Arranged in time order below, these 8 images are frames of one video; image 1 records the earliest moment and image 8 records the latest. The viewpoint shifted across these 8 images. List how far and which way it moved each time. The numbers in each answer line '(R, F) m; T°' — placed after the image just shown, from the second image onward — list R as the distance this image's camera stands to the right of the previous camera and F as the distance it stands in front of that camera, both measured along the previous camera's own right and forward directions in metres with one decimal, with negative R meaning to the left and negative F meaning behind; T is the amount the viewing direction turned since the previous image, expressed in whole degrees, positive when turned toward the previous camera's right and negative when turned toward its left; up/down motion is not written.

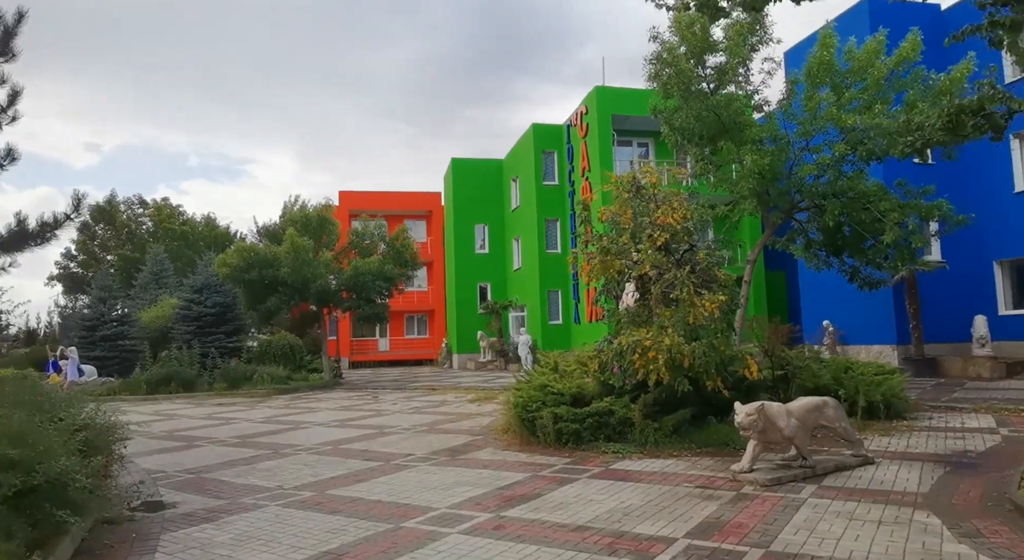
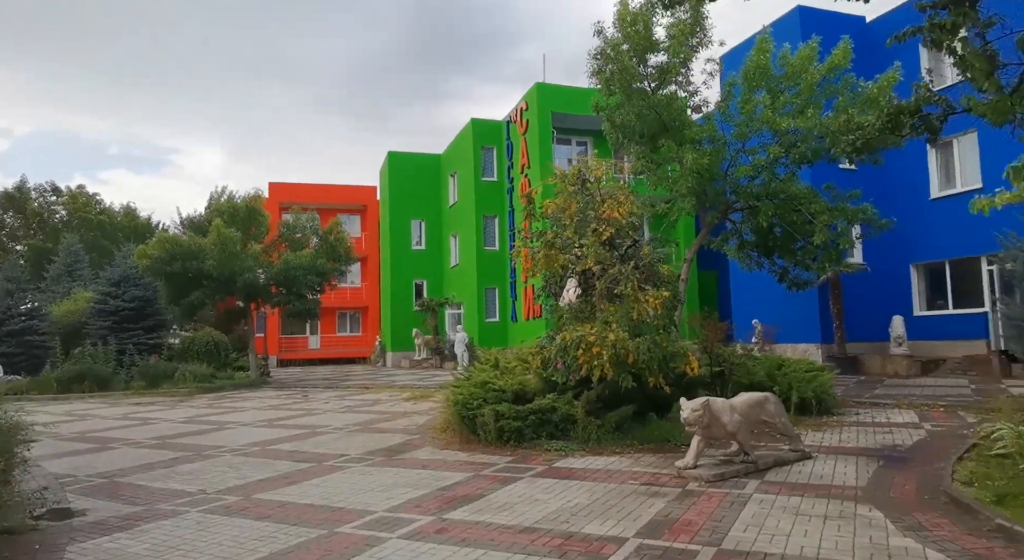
(-0.1, +0.2) m; +5°
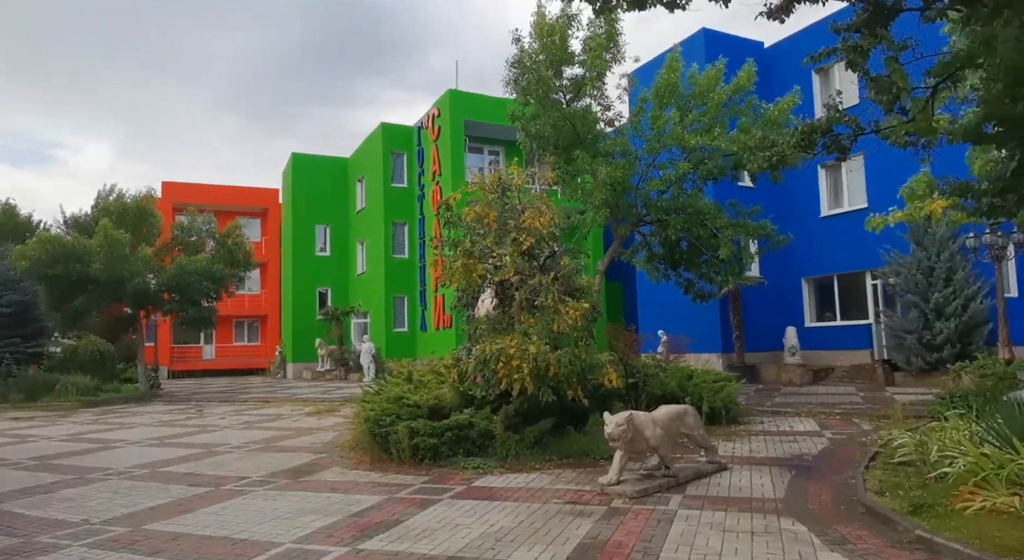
(-0.1, +0.3) m; +8°
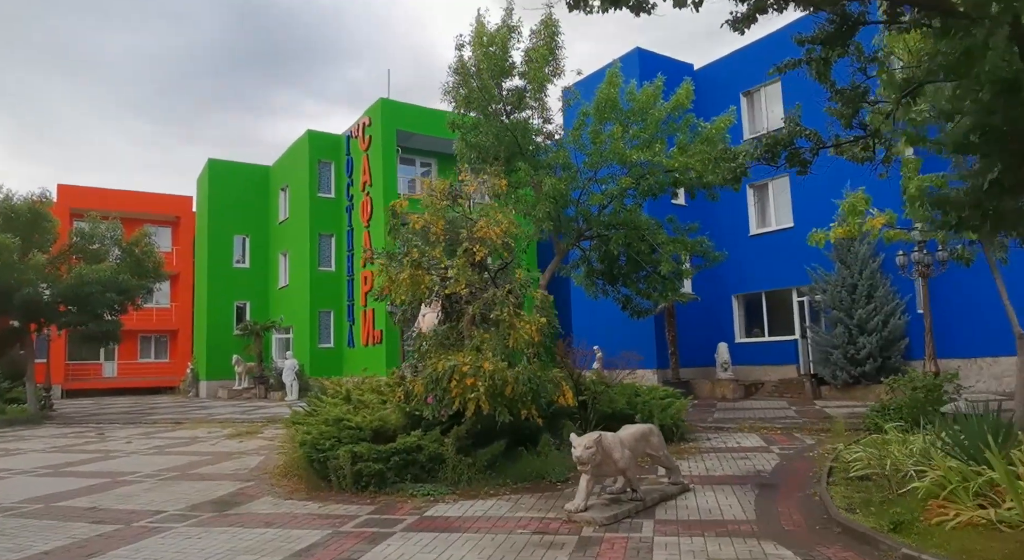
(-0.3, +0.4) m; +6°
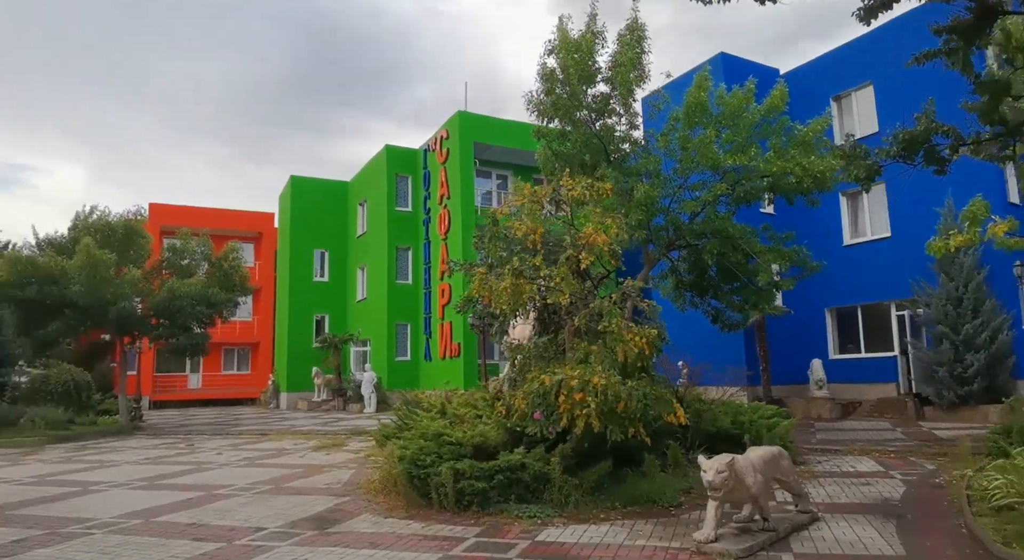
(-0.4, +0.3) m; -5°
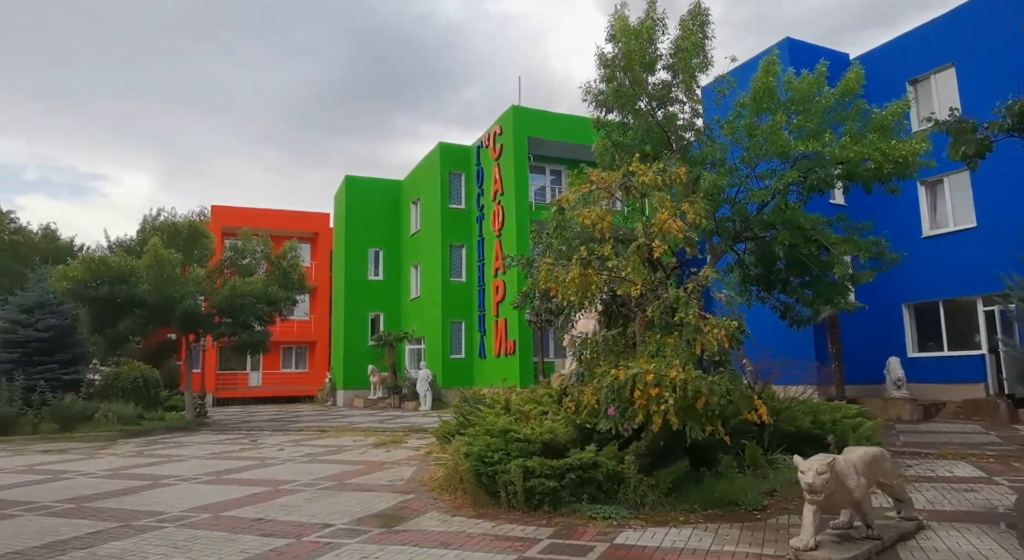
(-0.2, +0.3) m; -4°
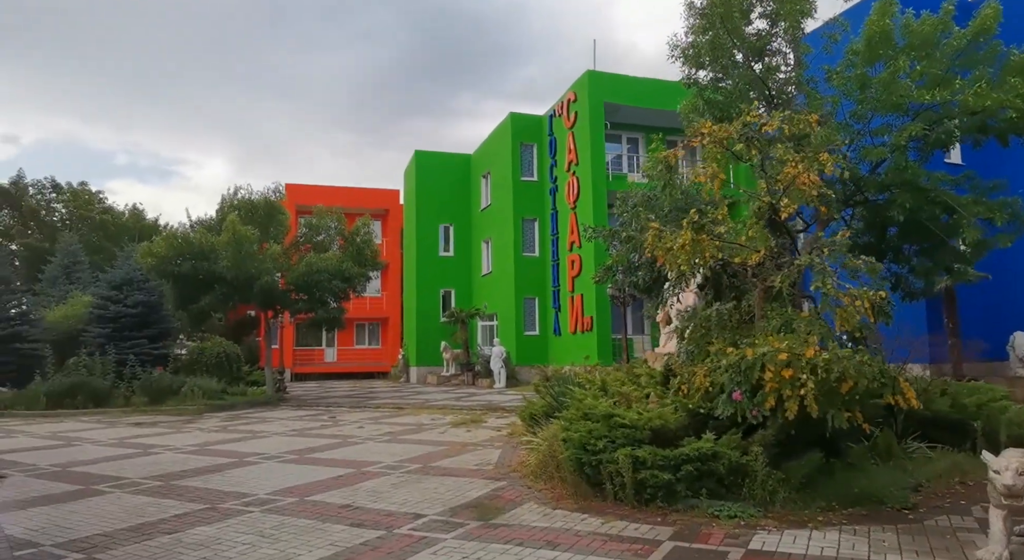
(-0.3, +0.6) m; -5°
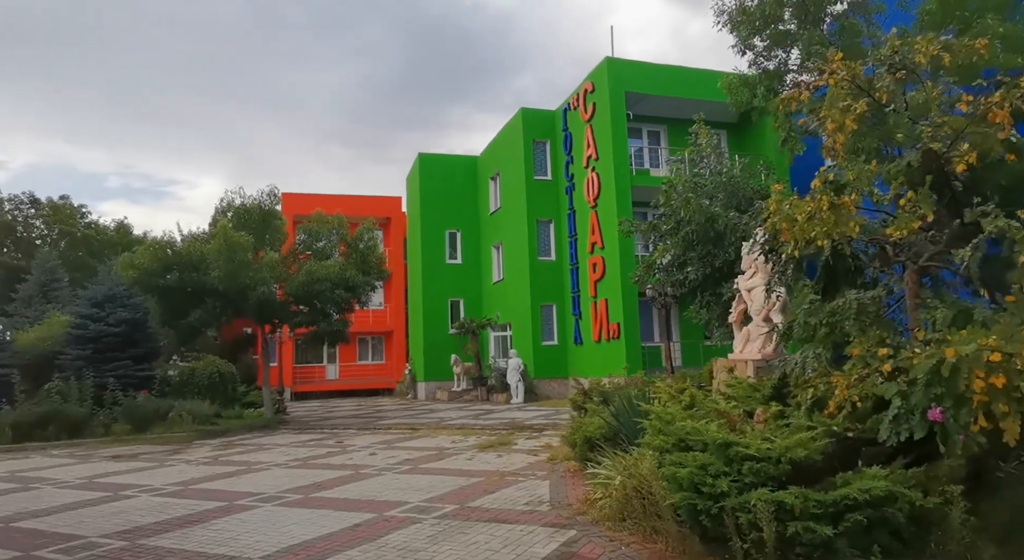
(-0.5, +1.4) m; 0°
